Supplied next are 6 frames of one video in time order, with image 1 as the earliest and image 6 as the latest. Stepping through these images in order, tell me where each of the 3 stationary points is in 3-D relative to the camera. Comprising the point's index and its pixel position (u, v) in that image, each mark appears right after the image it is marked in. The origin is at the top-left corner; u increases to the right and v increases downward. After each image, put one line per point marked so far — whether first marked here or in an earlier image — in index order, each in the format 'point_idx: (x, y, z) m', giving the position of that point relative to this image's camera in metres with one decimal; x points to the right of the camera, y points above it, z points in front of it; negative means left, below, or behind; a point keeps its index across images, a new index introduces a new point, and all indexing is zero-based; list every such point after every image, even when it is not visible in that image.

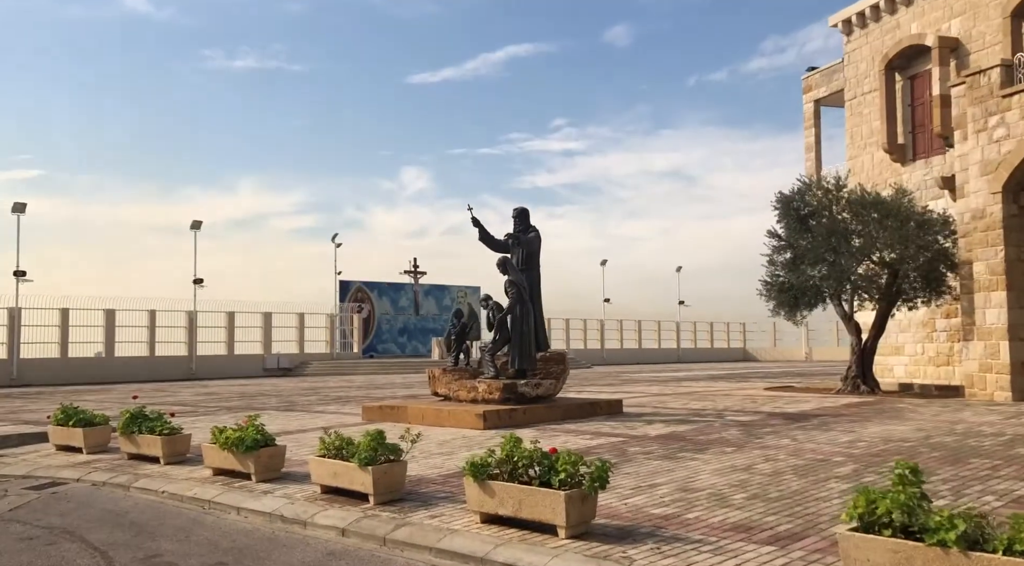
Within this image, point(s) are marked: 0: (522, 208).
0: (+0.1, +1.3, +15.1) m
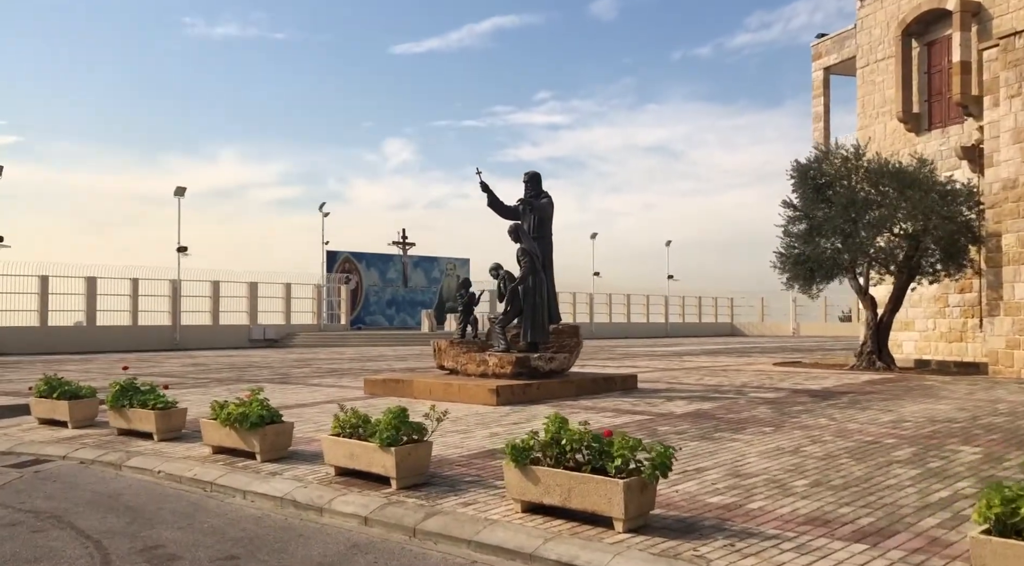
0: (+0.3, +1.8, +14.2) m
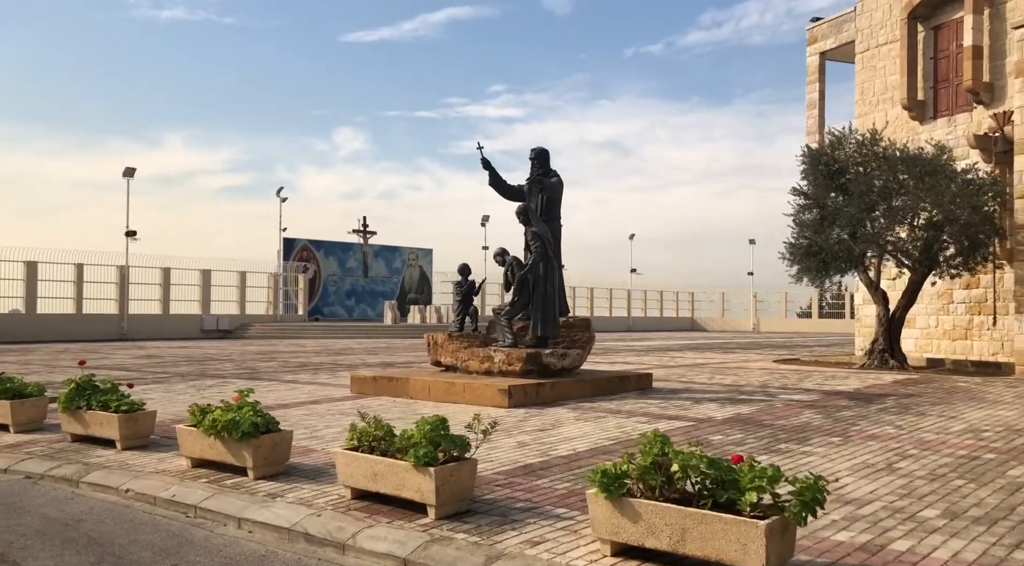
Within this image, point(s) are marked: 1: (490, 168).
0: (+0.4, +1.9, +12.9) m
1: (-0.3, +1.7, +13.4) m
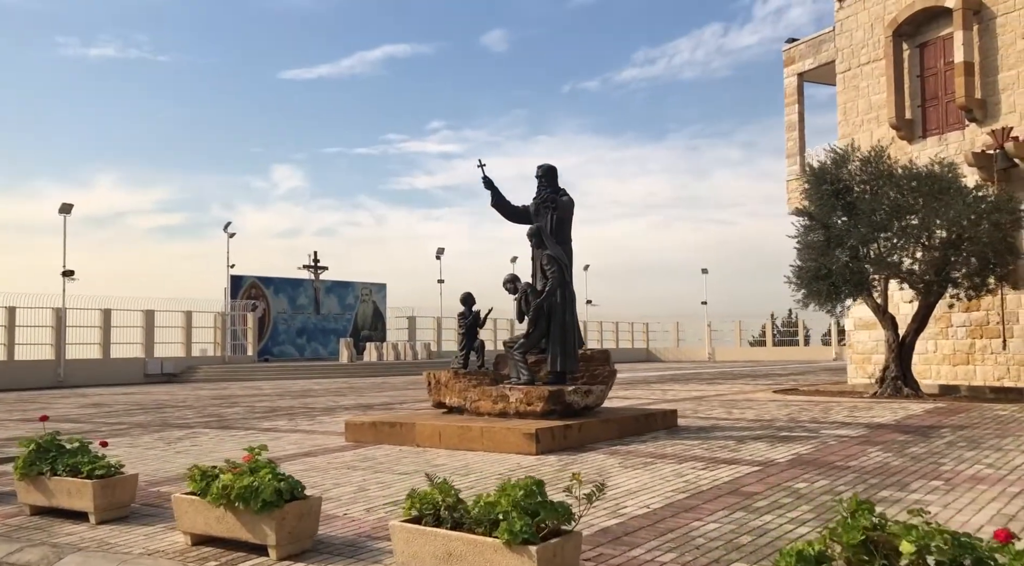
0: (+0.5, +1.6, +11.7) m
1: (-0.3, +1.3, +12.2) m
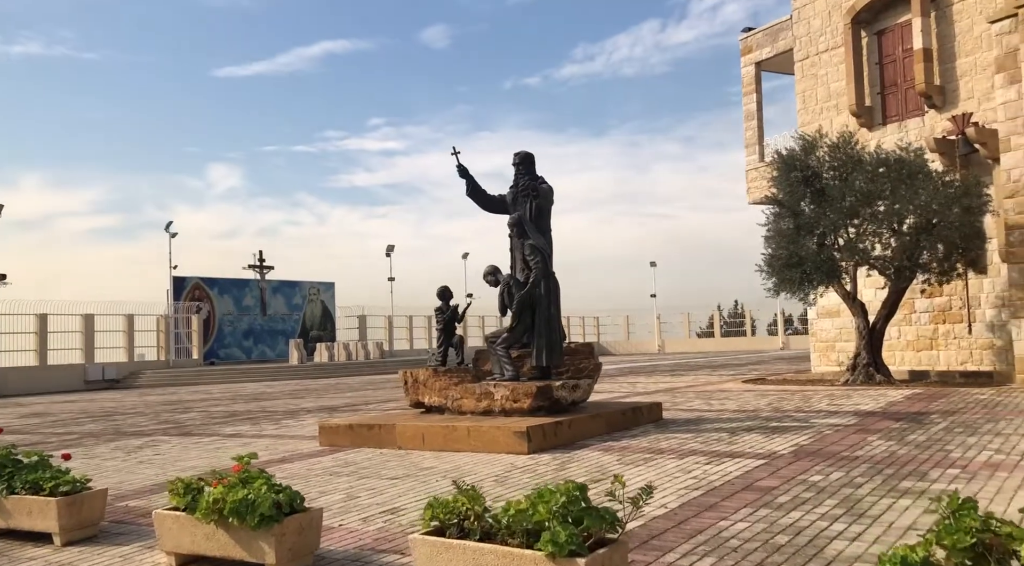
0: (+0.2, +1.7, +11.3) m
1: (-0.6, +1.4, +11.7) m
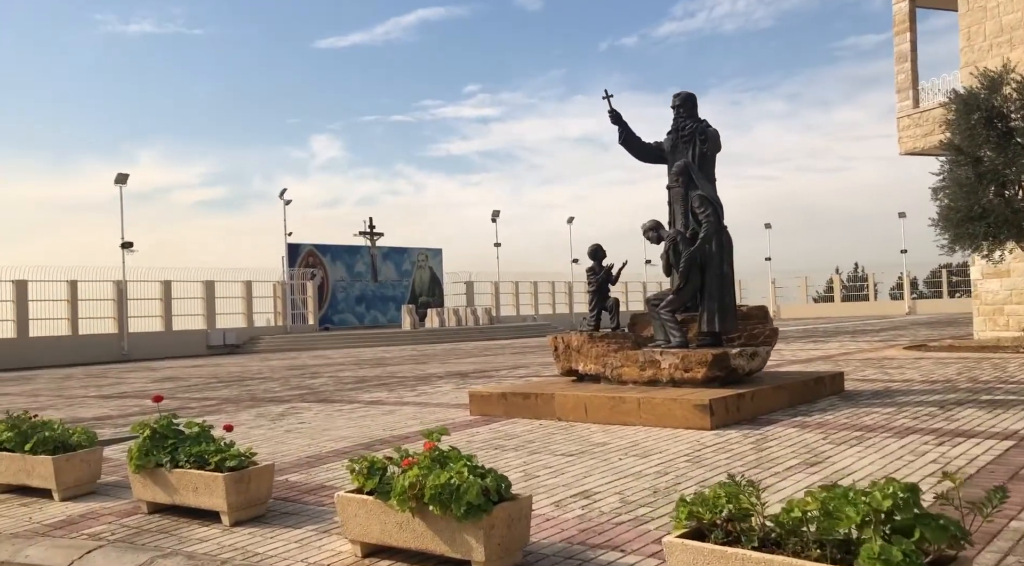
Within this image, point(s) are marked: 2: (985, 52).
0: (+2.1, +2.2, +10.2) m
1: (+1.3, +1.9, +10.7) m
2: (+10.2, +5.0, +19.4) m
